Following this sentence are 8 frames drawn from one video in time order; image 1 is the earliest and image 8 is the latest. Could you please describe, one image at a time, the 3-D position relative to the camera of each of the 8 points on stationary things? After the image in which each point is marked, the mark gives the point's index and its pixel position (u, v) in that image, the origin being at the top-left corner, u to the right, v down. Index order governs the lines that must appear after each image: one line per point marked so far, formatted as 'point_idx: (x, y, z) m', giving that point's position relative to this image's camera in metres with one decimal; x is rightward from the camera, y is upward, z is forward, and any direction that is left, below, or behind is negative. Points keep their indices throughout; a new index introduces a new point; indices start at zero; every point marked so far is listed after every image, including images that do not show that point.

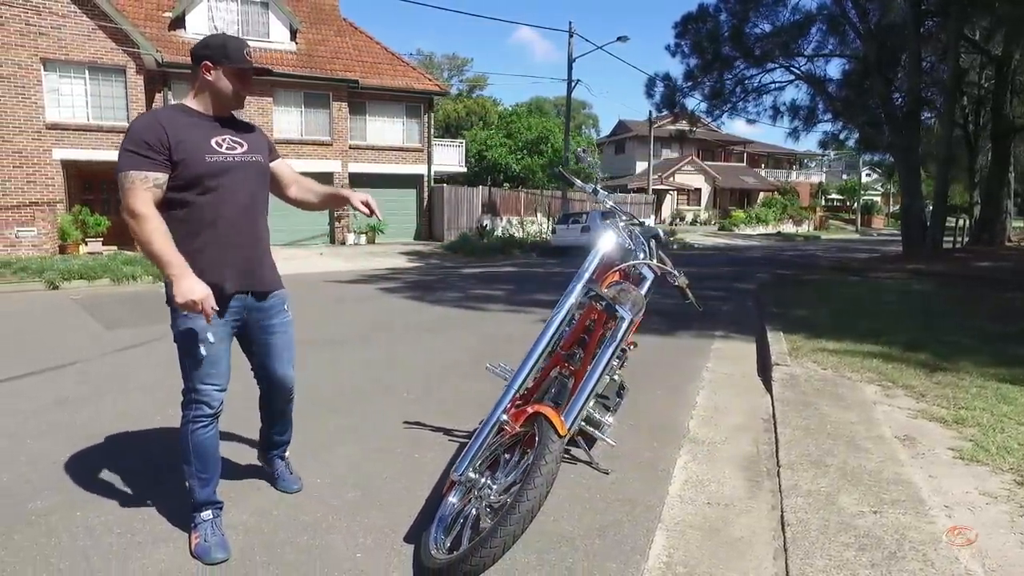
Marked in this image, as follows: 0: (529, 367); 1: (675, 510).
0: (+0.1, -0.4, +3.6) m
1: (+1.0, -1.4, +3.9) m
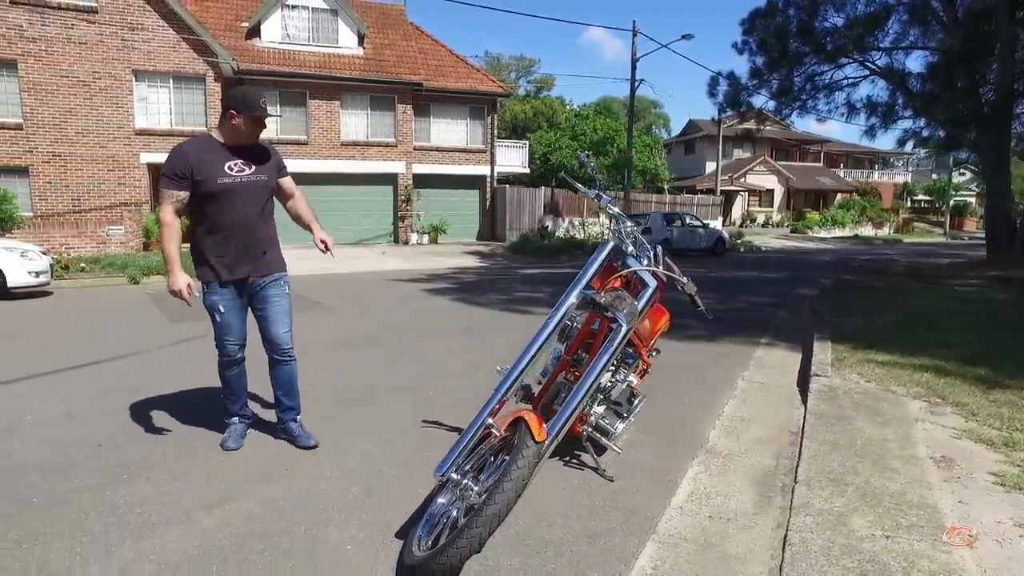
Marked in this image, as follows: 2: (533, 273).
0: (0.0, -0.4, +3.6) m
1: (+0.9, -1.4, +3.8) m
2: (+0.7, +0.5, +17.5) m
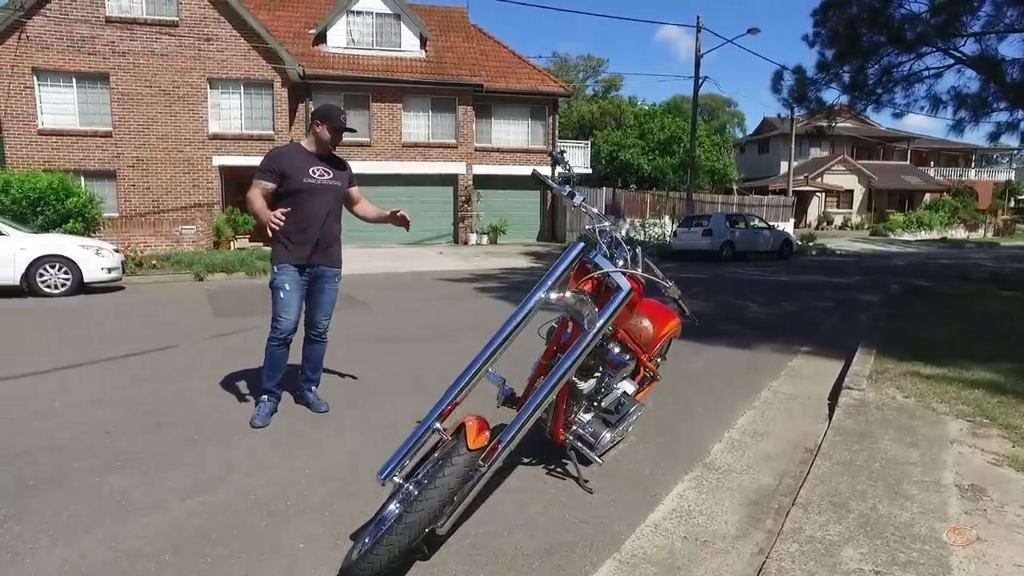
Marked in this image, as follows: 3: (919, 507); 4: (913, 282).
0: (-0.2, -0.4, +3.4) m
1: (+0.7, -1.4, +3.6) m
2: (+2.0, +0.4, +17.2) m
3: (+2.5, -1.3, +3.8) m
4: (+9.8, +0.1, +15.1) m
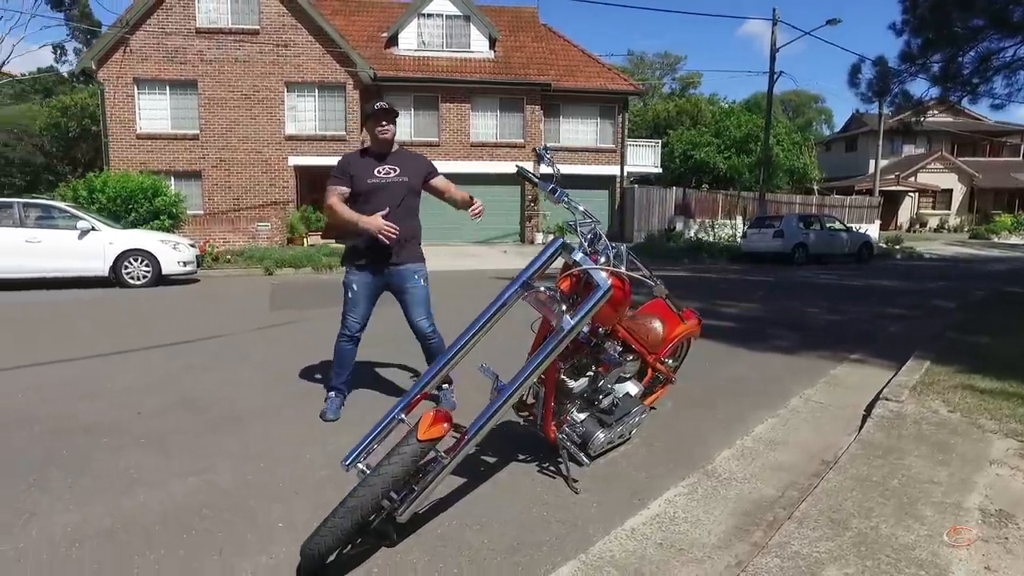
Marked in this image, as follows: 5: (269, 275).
0: (-0.4, -0.4, +3.4) m
1: (+0.5, -1.4, +3.5) m
2: (+3.5, +0.4, +16.9) m
3: (+2.3, -1.3, +3.5) m
4: (+11.0, 0.0, +13.9) m
5: (-6.6, +0.4, +16.8) m
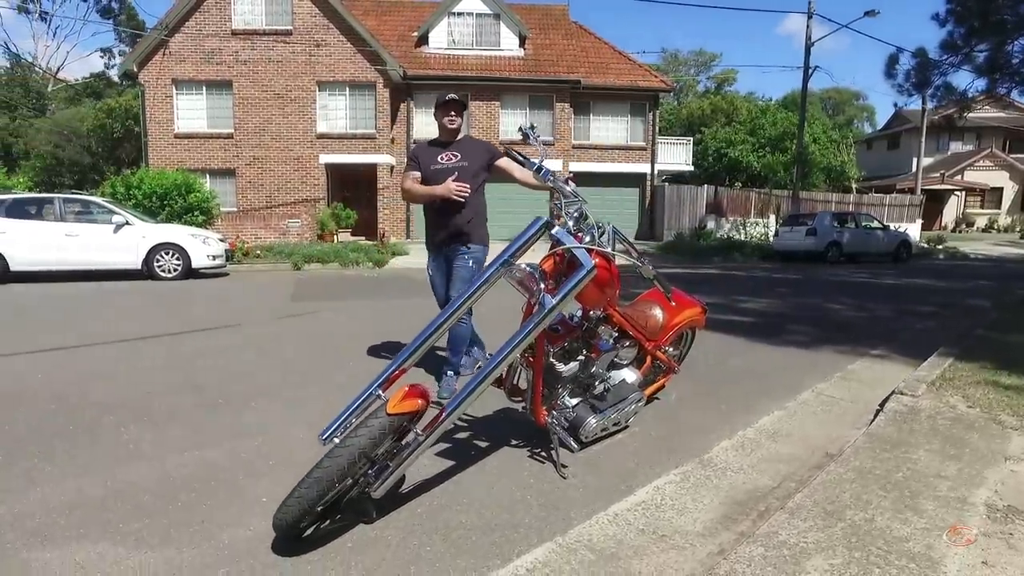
0: (-0.5, -0.3, +3.4) m
1: (+0.4, -1.3, +3.4) m
2: (+4.2, +0.5, +16.6) m
3: (+2.2, -1.2, +3.3) m
4: (+11.4, 0.0, +13.2) m
5: (-5.9, +0.5, +17.1) m
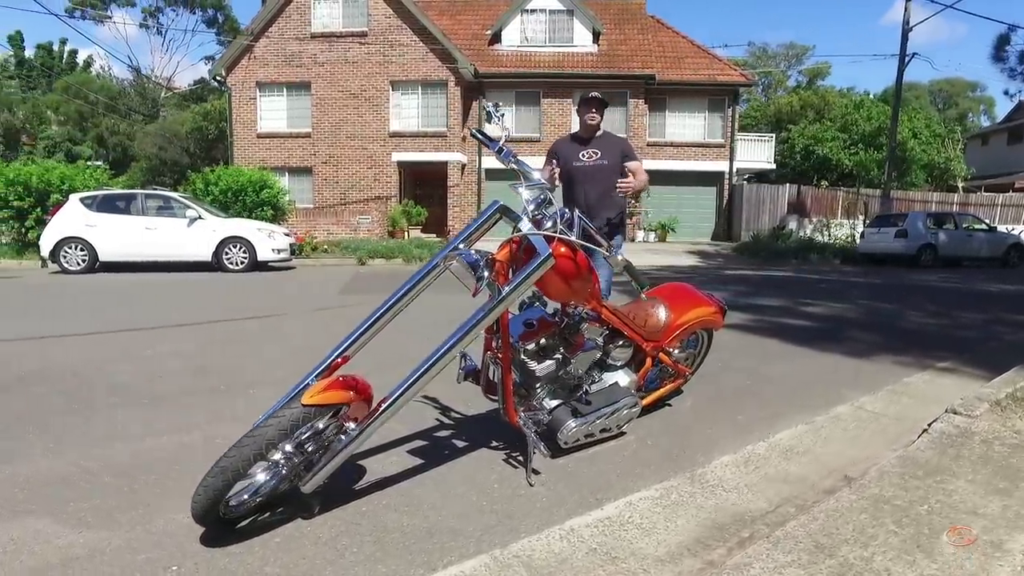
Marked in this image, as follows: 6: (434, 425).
0: (-0.7, -0.2, +3.2) m
1: (+0.1, -1.2, +3.1) m
2: (+5.6, +0.4, +15.7) m
3: (+1.9, -1.2, +2.8) m
4: (+12.3, -0.2, +11.3) m
5: (-4.3, +0.7, +17.5) m
6: (-0.6, -1.0, +4.5) m
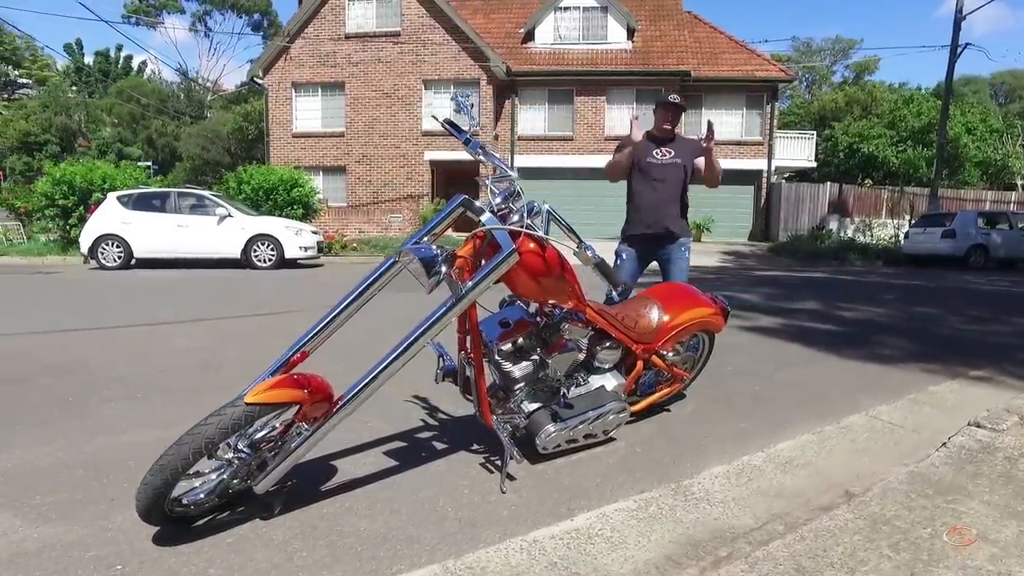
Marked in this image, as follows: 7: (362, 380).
0: (-0.9, -0.2, +3.1) m
1: (-0.1, -1.2, +2.9) m
2: (+6.2, +0.4, +15.1) m
3: (+1.7, -1.2, +2.5) m
4: (+12.6, -0.3, +10.4) m
5: (-3.6, +0.8, +17.6) m
6: (-0.7, -1.0, +4.4) m
7: (-0.8, -0.5, +3.0) m
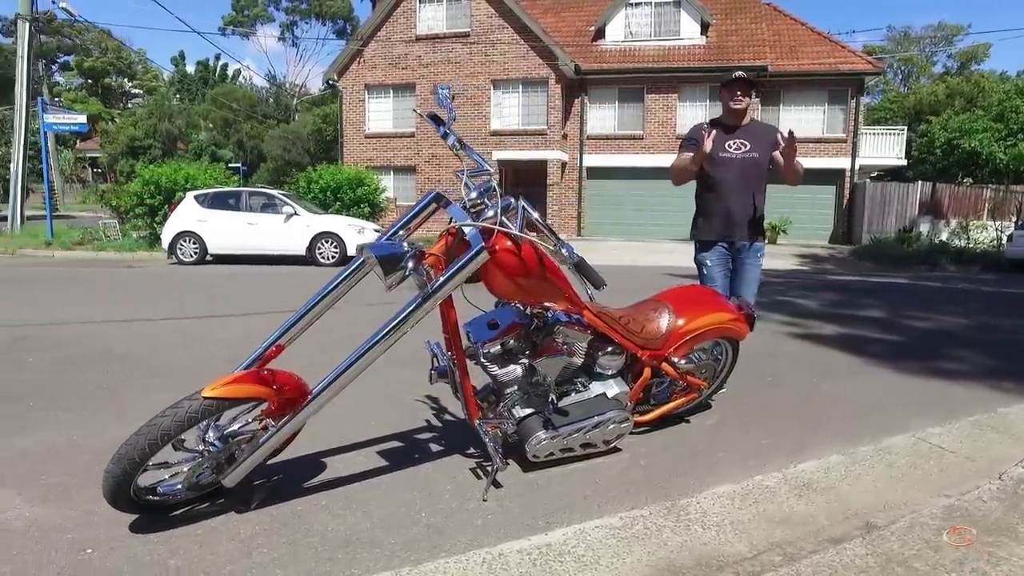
0: (-1.0, -0.2, +3.1) m
1: (-0.2, -1.2, +2.8) m
2: (+7.6, +0.2, +14.1) m
3: (+1.4, -1.3, +2.1) m
4: (+13.3, -0.6, +8.6) m
5: (-1.9, +0.8, +17.8) m
6: (-0.6, -1.0, +4.3) m
7: (-0.9, -0.5, +2.9) m
